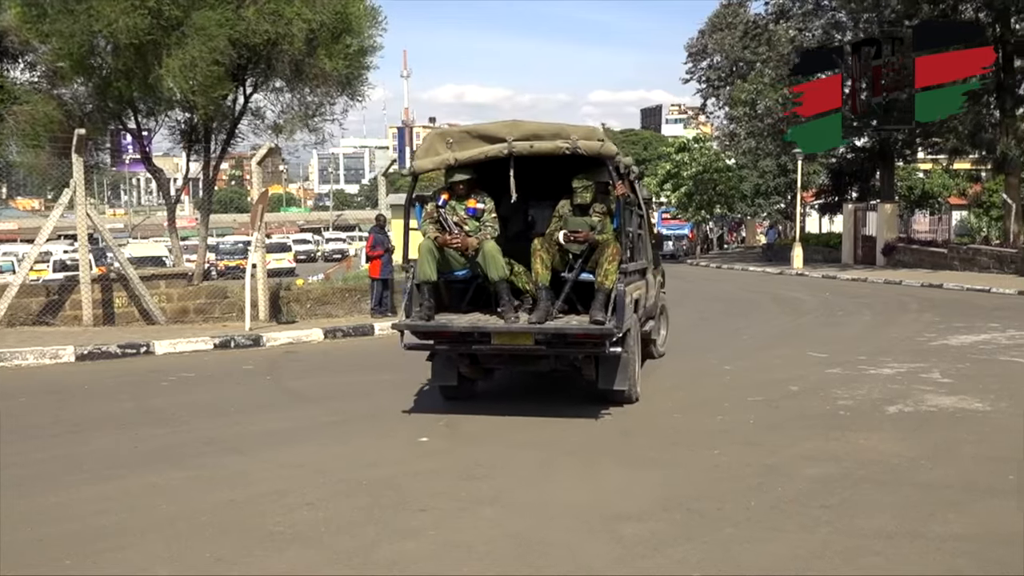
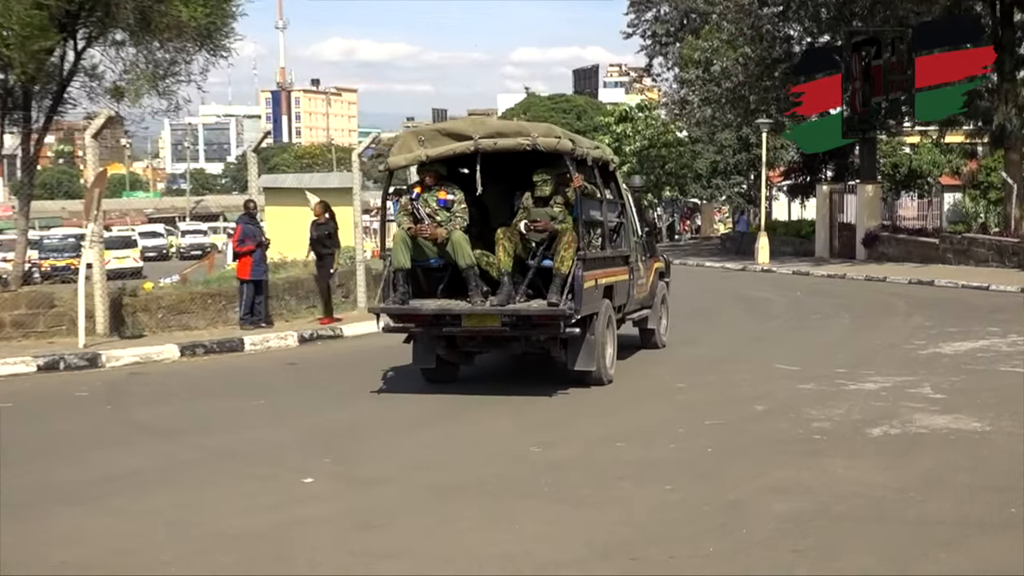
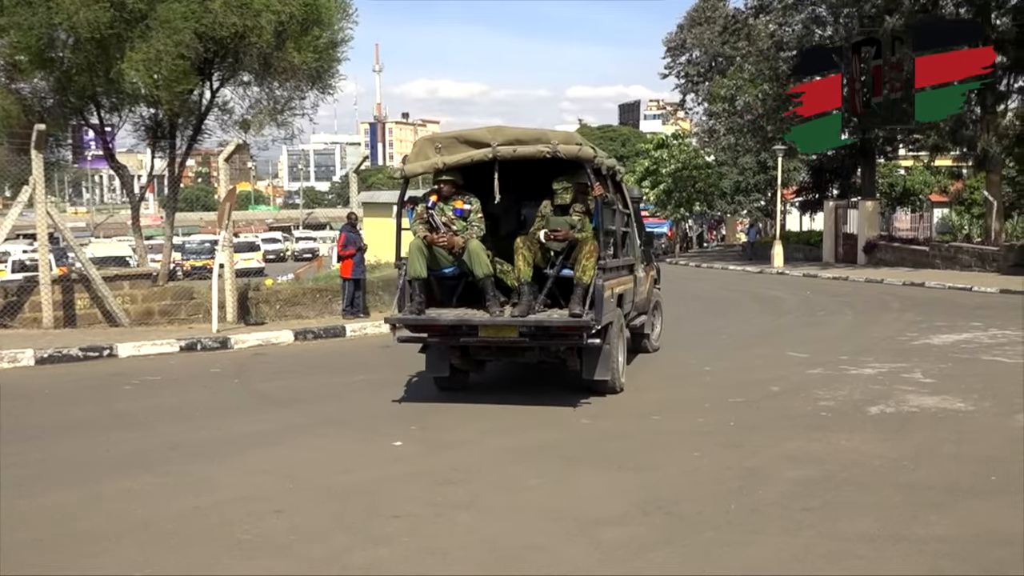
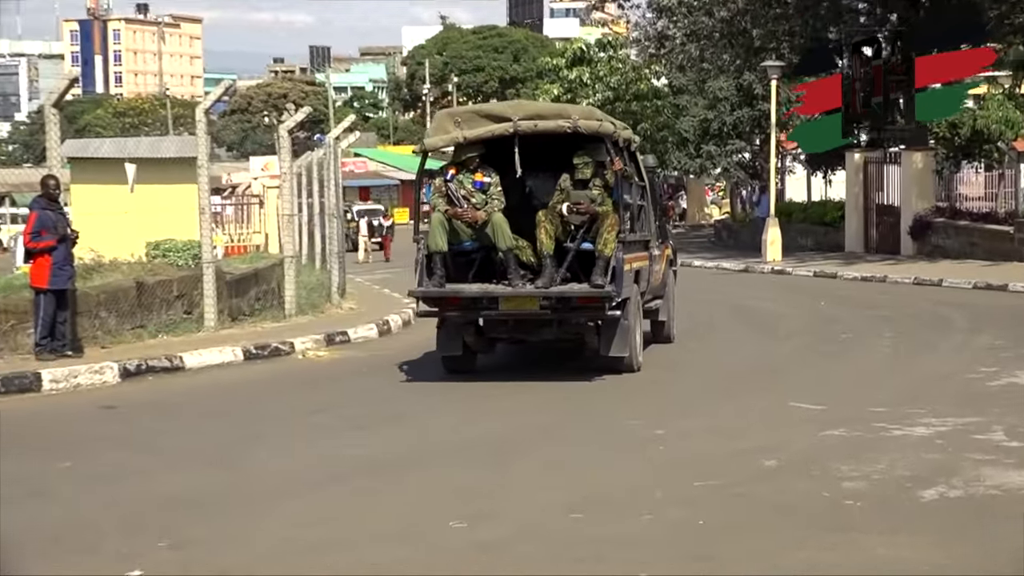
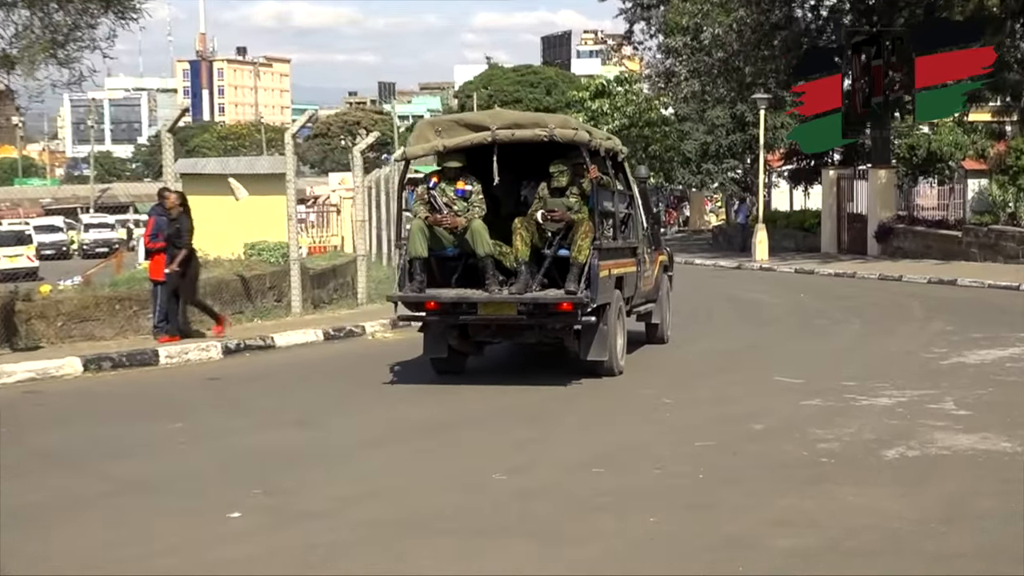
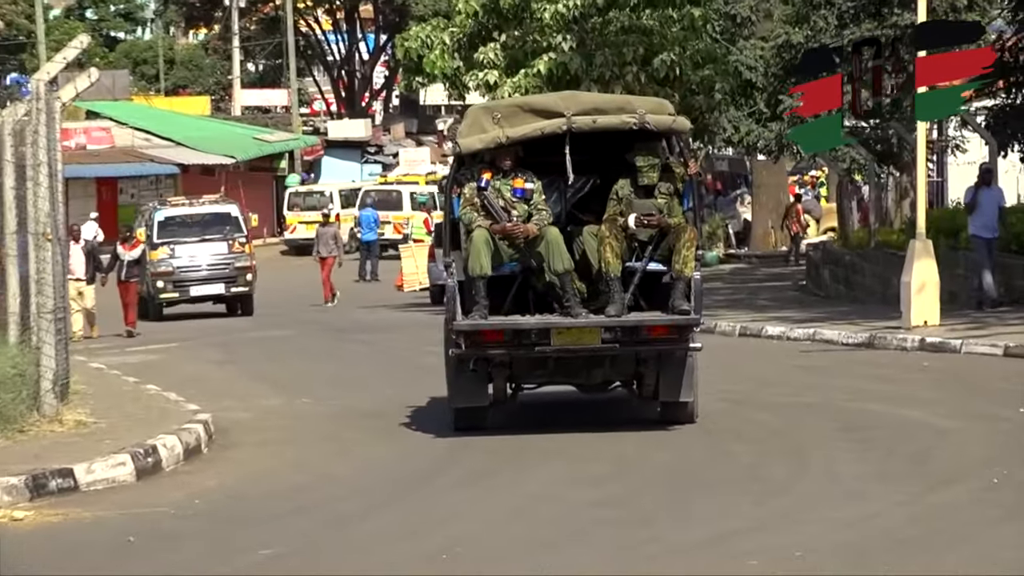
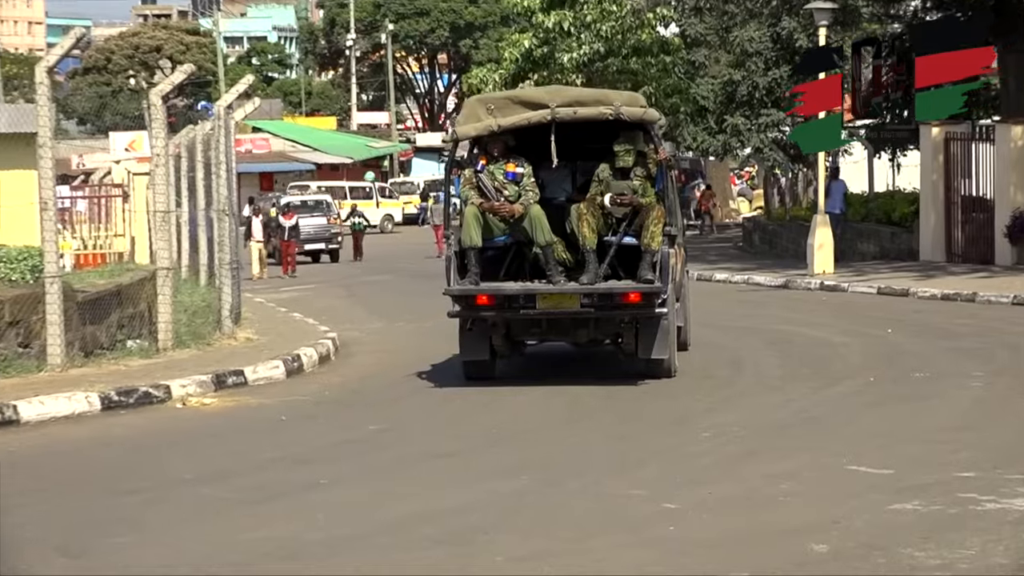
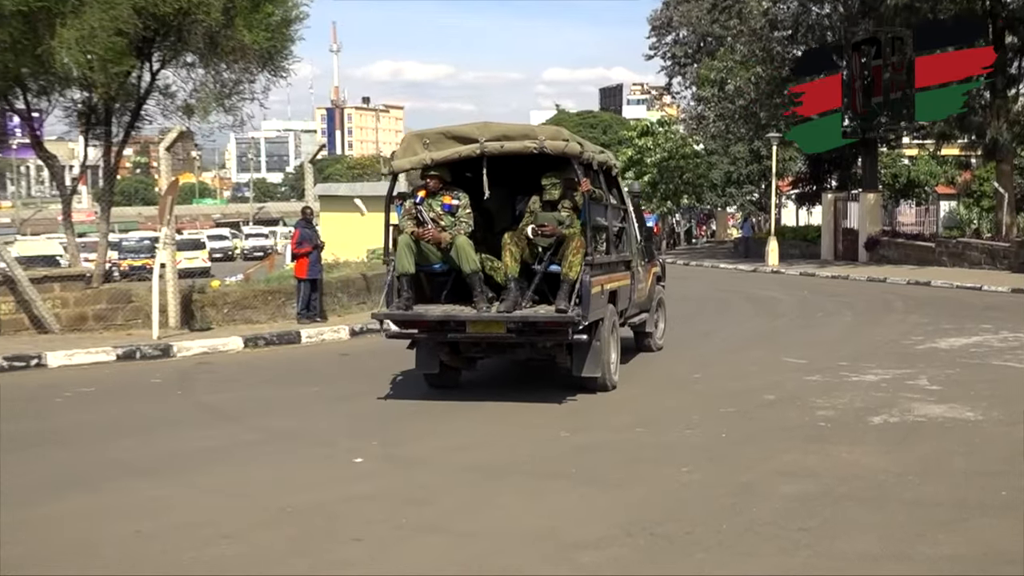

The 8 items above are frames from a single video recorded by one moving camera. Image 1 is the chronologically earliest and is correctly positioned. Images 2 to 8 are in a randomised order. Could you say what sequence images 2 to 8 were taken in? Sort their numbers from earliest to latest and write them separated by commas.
3, 8, 2, 5, 4, 7, 6
